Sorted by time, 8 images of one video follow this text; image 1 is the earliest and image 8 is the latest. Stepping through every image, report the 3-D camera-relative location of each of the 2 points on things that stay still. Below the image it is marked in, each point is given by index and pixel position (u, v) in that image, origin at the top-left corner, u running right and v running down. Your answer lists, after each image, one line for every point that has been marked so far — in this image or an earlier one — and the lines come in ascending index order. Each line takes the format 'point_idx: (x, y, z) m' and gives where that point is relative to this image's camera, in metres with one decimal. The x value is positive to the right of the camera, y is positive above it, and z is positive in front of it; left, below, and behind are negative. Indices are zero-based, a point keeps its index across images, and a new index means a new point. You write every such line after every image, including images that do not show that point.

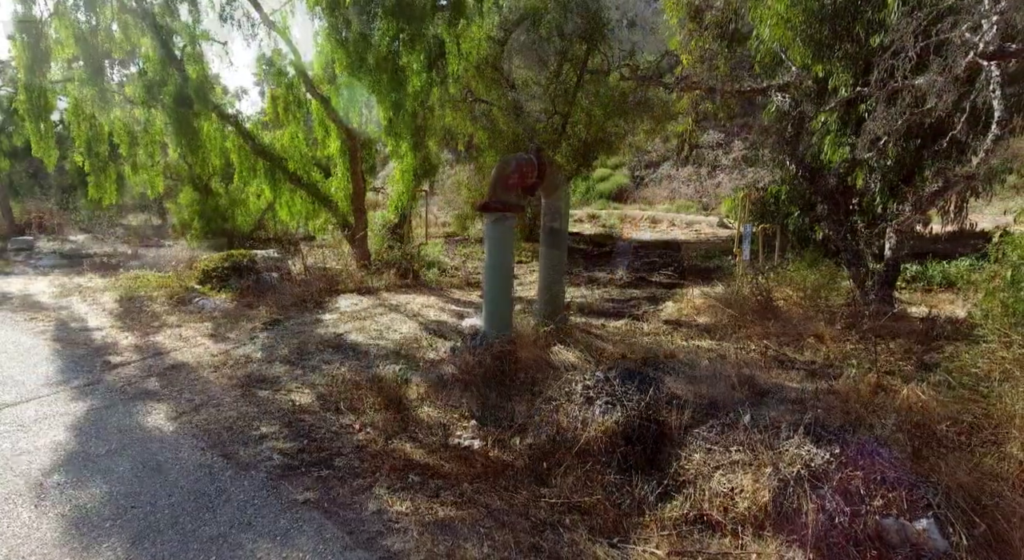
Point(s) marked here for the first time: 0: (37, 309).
0: (-6.0, -0.4, +7.1) m
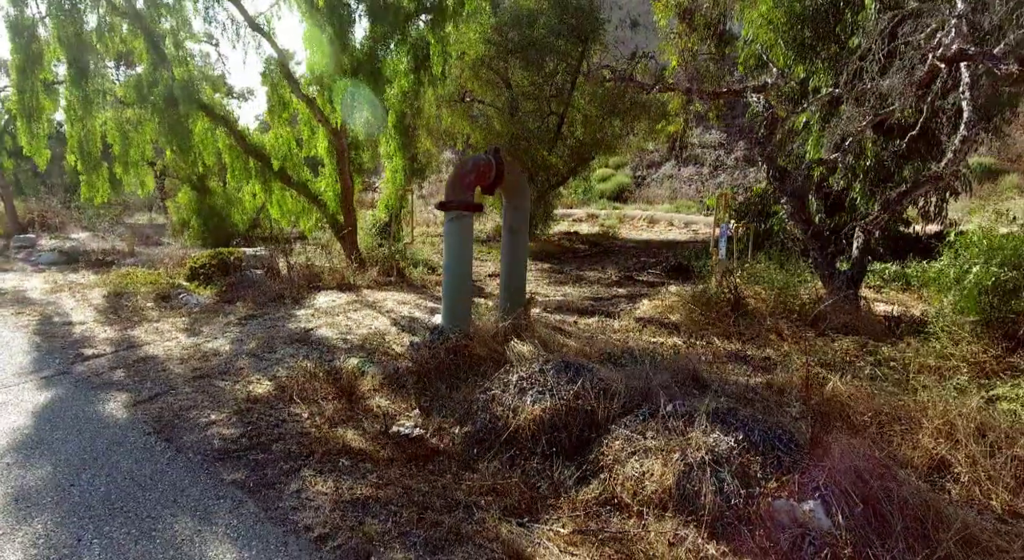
0: (-6.3, -0.3, +7.3) m
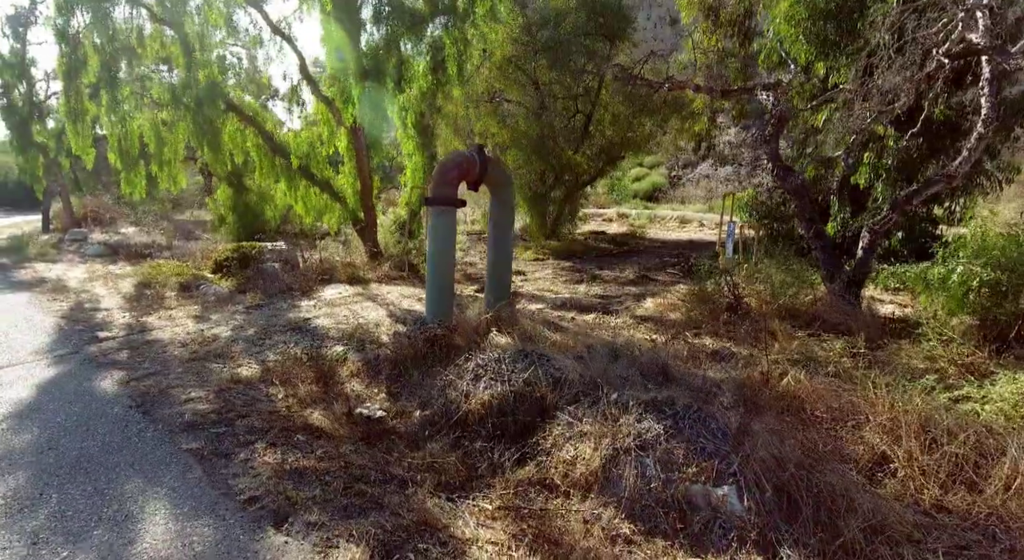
0: (-6.2, -0.2, +7.9) m
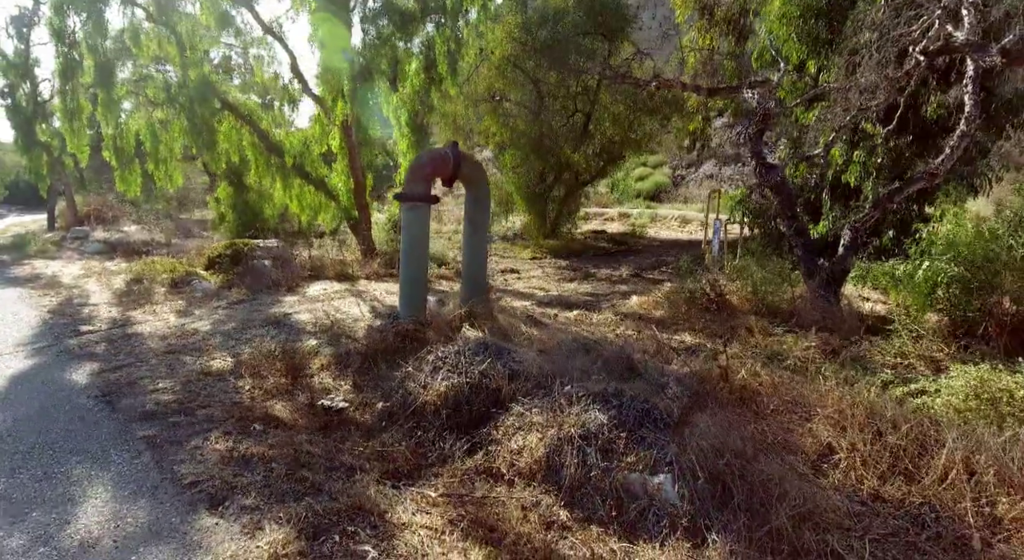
0: (-6.4, -0.1, +8.0) m
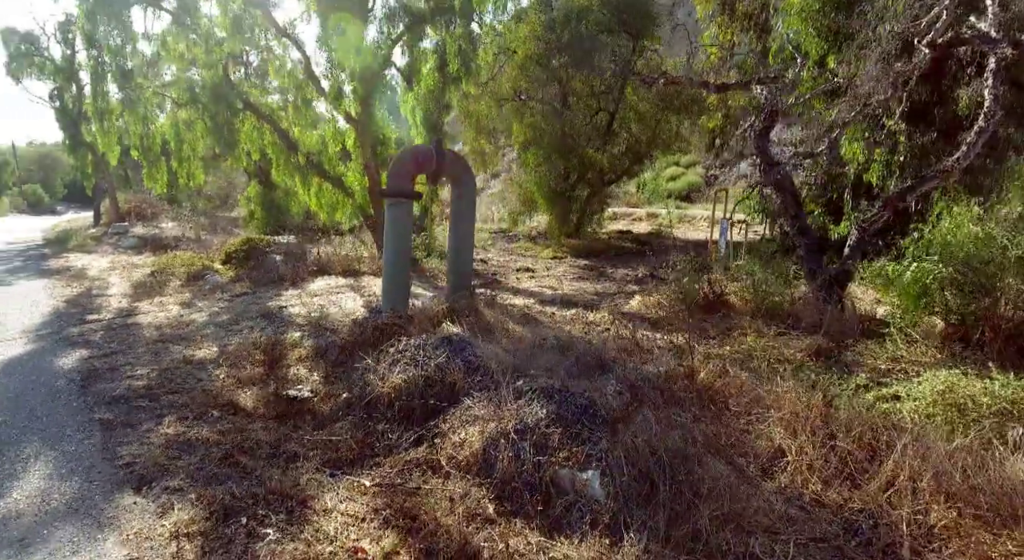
0: (-6.3, 0.0, +8.4) m
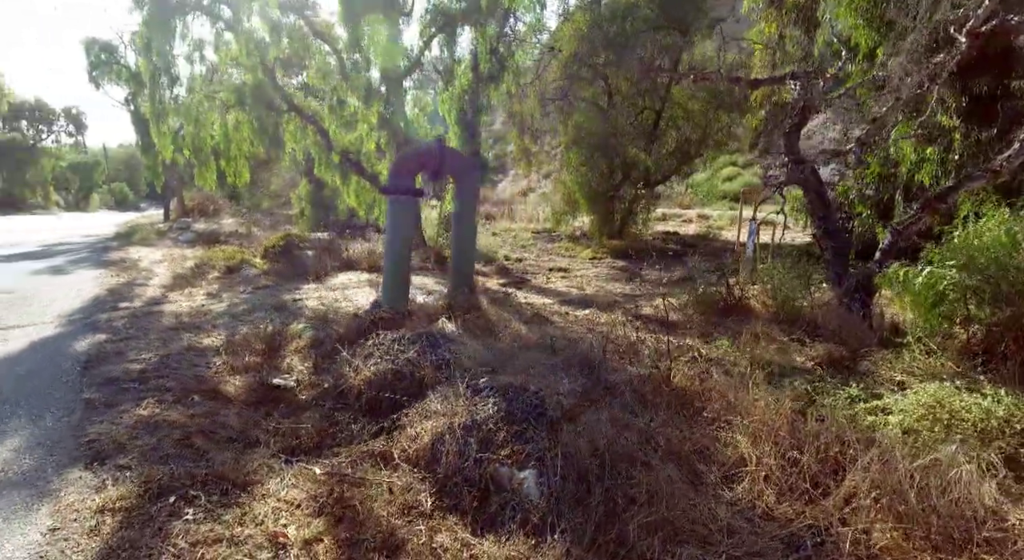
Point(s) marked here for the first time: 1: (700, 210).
0: (-6.0, +0.1, +8.9) m
1: (+6.0, +2.4, +19.1) m
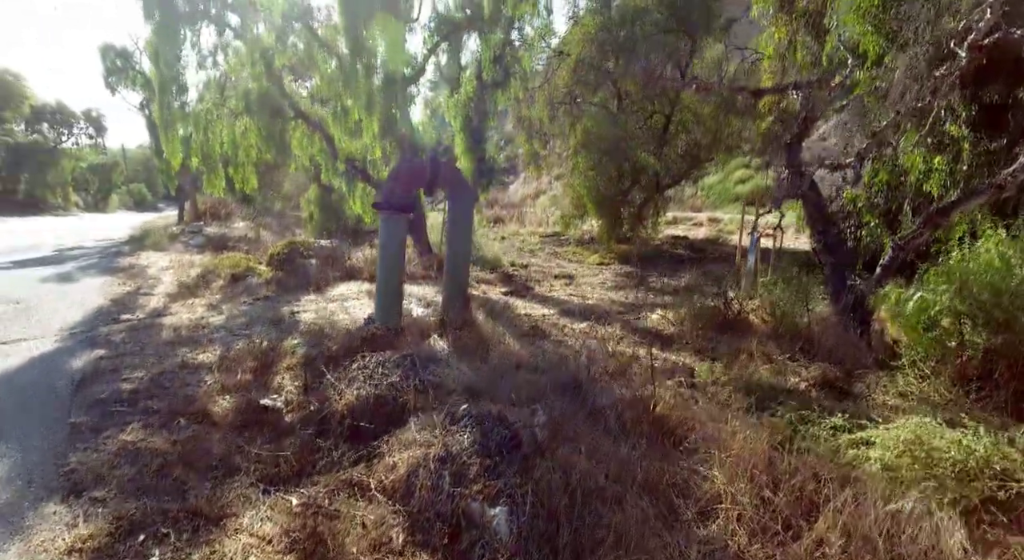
0: (-5.9, 0.0, +9.0) m
1: (+6.3, +2.2, +18.9) m
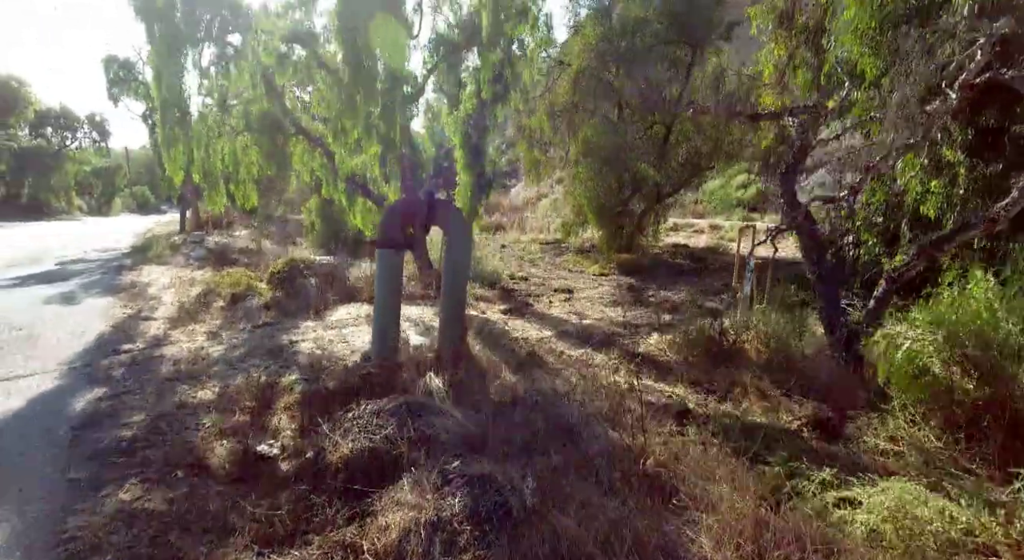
0: (-6.0, -0.3, +9.1) m
1: (+6.3, +1.9, +19.0) m
